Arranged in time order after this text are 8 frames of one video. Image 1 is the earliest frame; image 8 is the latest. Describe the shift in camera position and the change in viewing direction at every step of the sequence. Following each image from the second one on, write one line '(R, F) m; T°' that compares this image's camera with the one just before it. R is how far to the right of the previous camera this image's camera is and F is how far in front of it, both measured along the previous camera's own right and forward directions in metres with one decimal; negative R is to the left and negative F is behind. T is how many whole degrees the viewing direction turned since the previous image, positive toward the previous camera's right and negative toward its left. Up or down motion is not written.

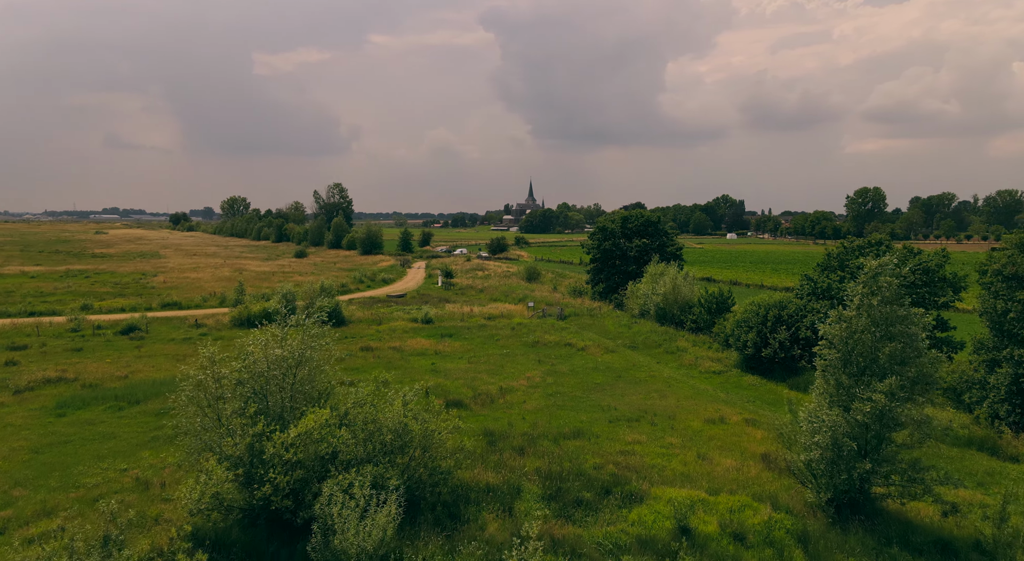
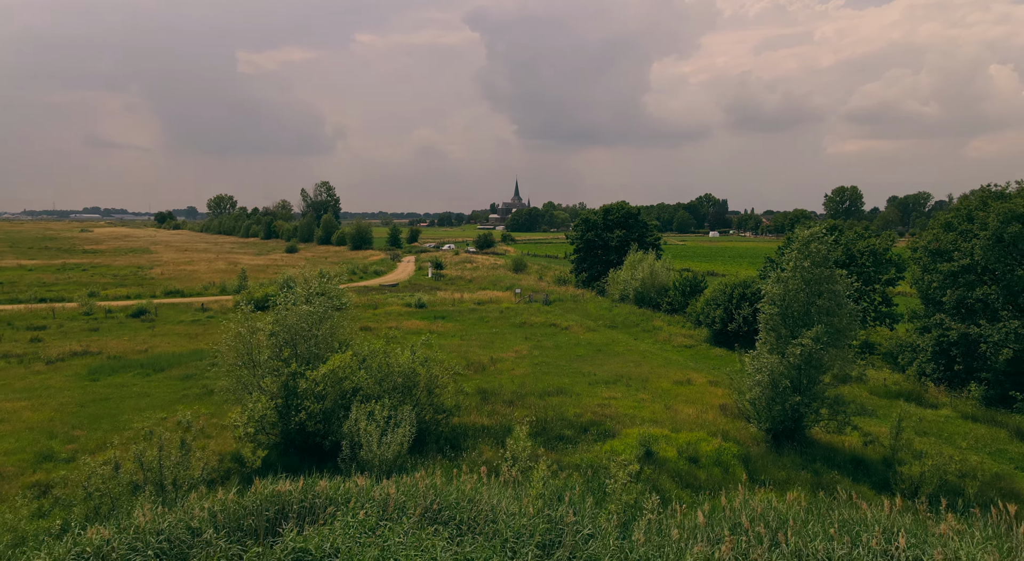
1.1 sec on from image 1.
(-0.2, -3.6) m; +1°
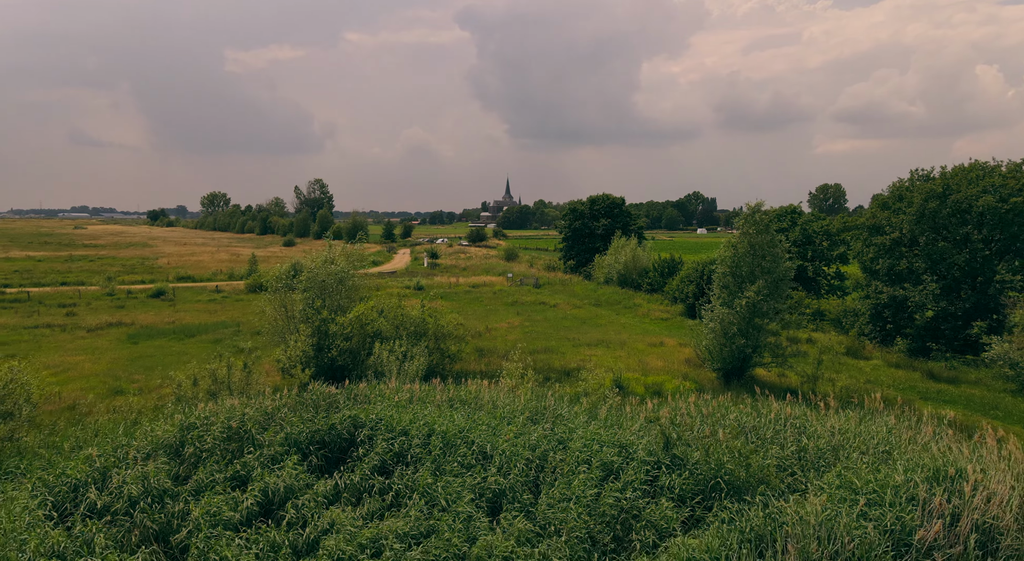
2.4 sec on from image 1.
(-0.1, -4.4) m; +1°
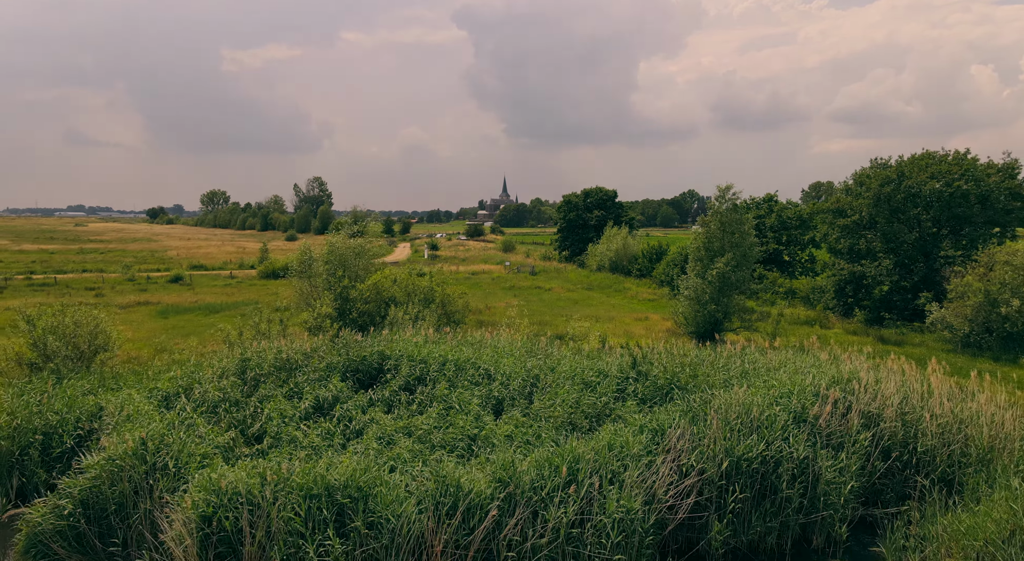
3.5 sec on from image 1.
(0.0, -3.6) m; 0°
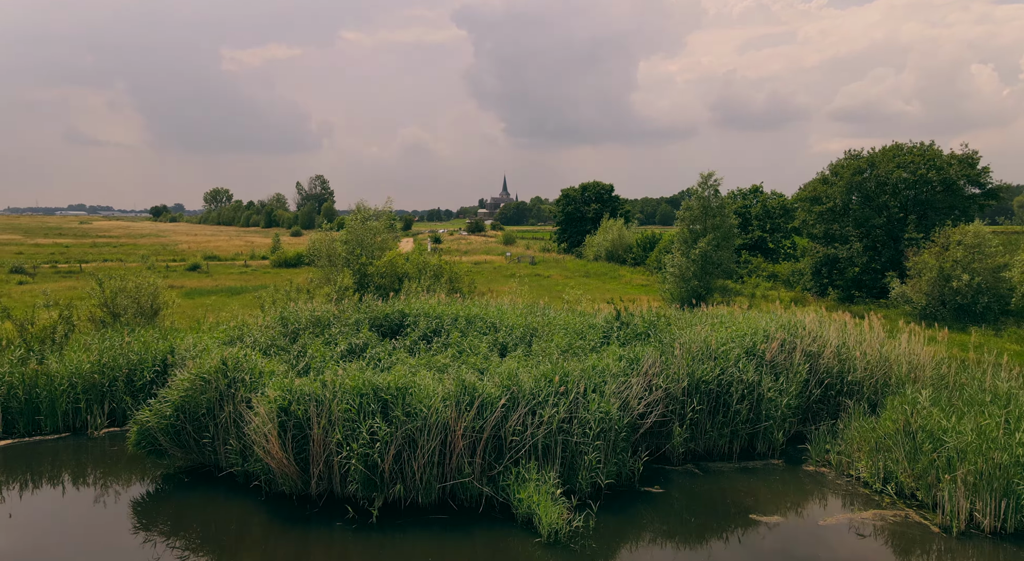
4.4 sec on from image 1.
(-0.1, -3.1) m; 0°
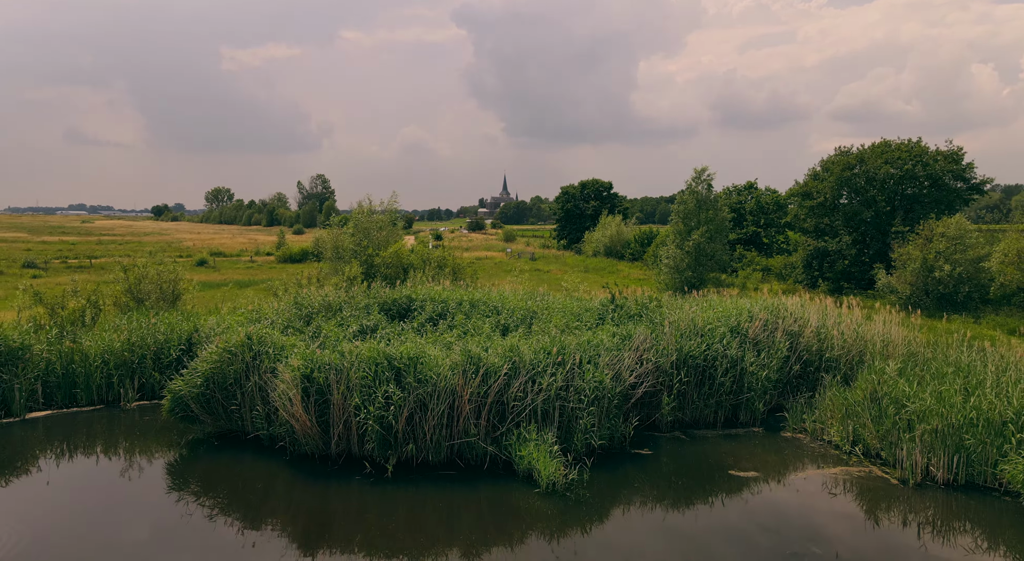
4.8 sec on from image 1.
(0.0, -1.3) m; 0°
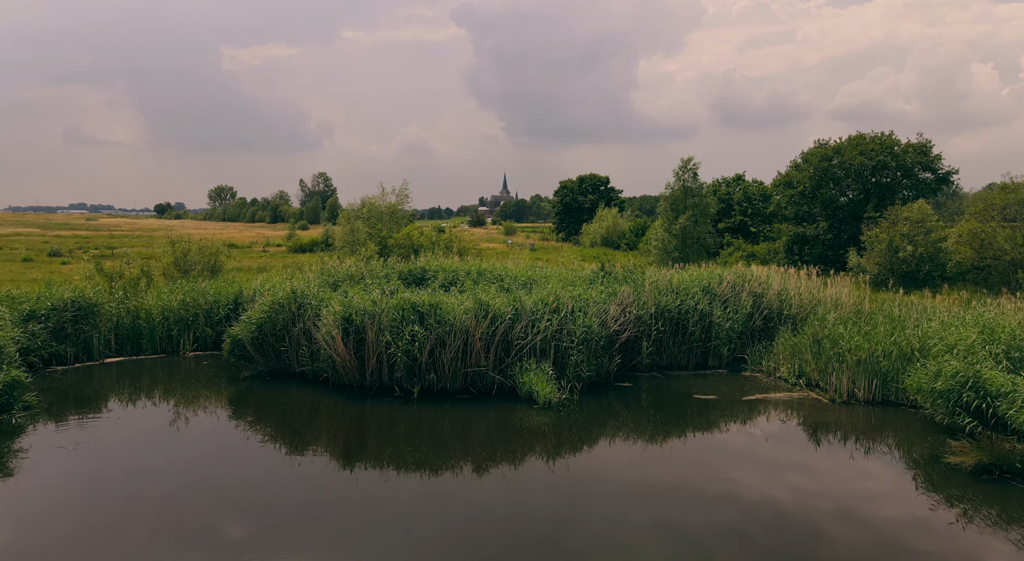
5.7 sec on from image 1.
(-0.1, -3.1) m; 0°
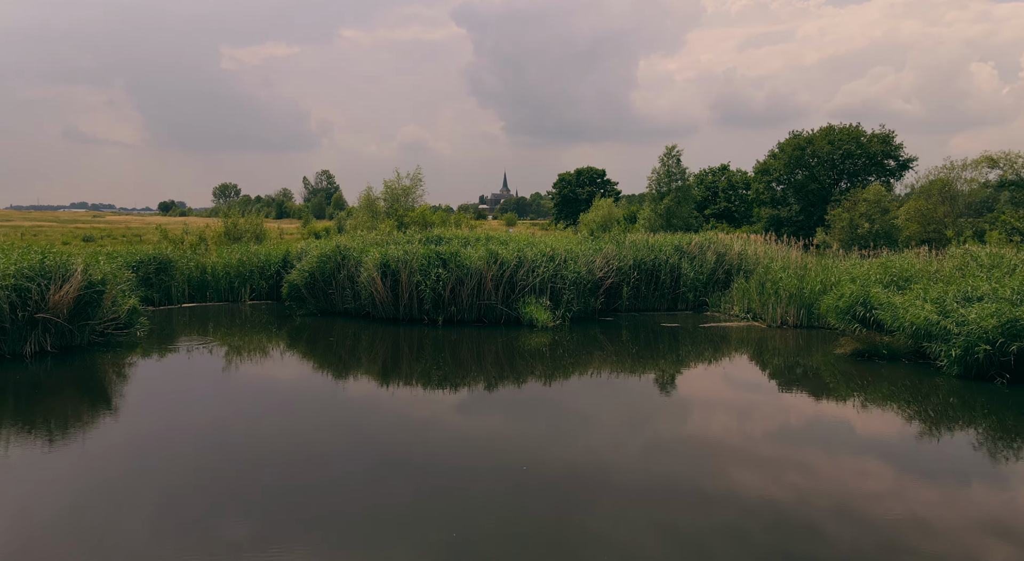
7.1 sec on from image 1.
(-0.1, -4.4) m; 0°
